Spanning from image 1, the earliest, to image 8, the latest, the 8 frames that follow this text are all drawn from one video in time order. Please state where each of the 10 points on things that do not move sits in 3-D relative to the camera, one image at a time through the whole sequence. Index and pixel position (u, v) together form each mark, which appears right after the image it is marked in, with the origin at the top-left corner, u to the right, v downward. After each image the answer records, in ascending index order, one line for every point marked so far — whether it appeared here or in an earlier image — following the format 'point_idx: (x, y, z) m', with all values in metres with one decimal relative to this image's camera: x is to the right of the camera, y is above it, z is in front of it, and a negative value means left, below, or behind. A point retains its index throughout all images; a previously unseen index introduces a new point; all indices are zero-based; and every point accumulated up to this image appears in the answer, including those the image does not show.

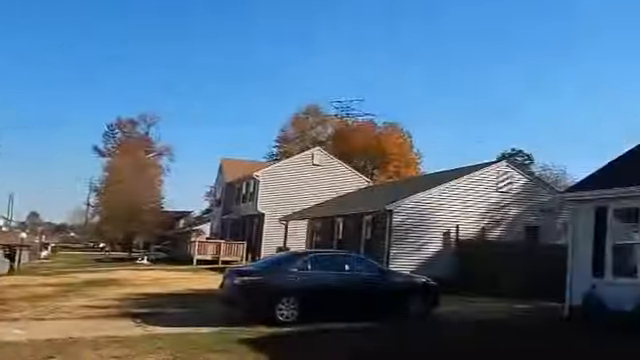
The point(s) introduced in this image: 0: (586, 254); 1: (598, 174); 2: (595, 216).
0: (+6.4, -1.6, +15.6) m
1: (+7.0, +0.2, +16.6) m
2: (+6.5, -0.7, +15.3) m
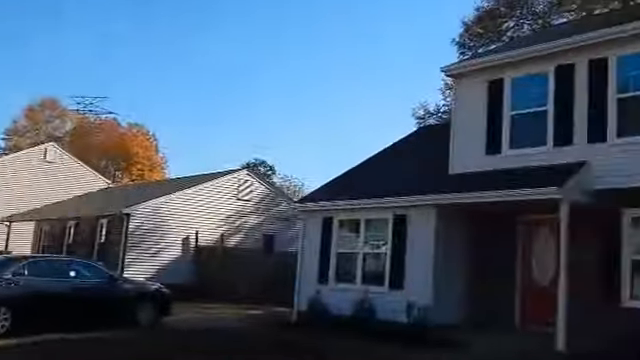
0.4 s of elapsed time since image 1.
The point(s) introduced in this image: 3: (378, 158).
0: (-0.2, -2.0, +16.6) m
1: (+0.2, -0.1, +17.8) m
2: (+0.1, -1.1, +16.4) m
3: (+1.7, +0.7, +18.2) m
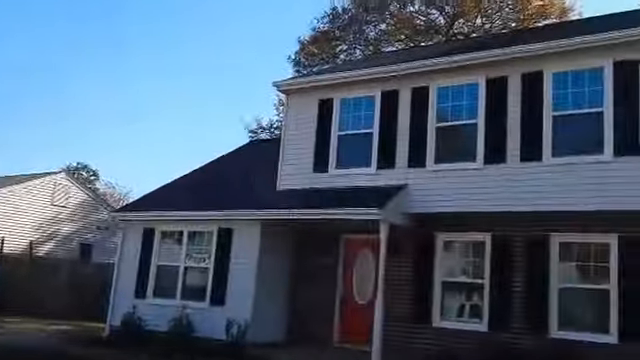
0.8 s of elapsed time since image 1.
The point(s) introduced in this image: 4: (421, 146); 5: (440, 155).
0: (-4.5, -2.2, +15.5) m
1: (-4.4, -0.4, +16.9) m
2: (-4.2, -1.3, +15.5) m
3: (-3.0, +0.3, +17.6) m
4: (+1.9, +0.6, +12.6) m
5: (+2.3, +0.5, +12.5) m
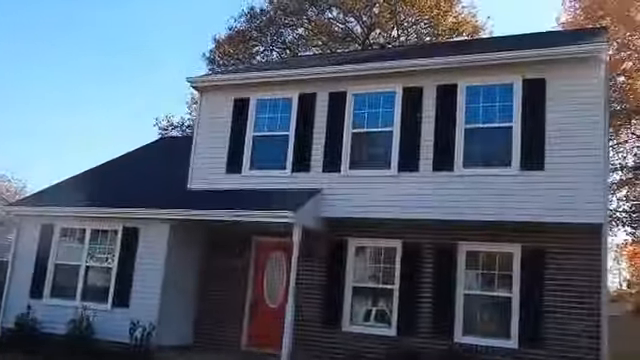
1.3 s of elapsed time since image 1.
0: (-6.6, -2.0, +14.7) m
1: (-6.5, -0.2, +16.0) m
2: (-6.2, -1.1, +14.6) m
3: (-5.3, +0.4, +17.0) m
4: (+0.3, +0.6, +12.7) m
5: (+0.7, +0.4, +12.5) m
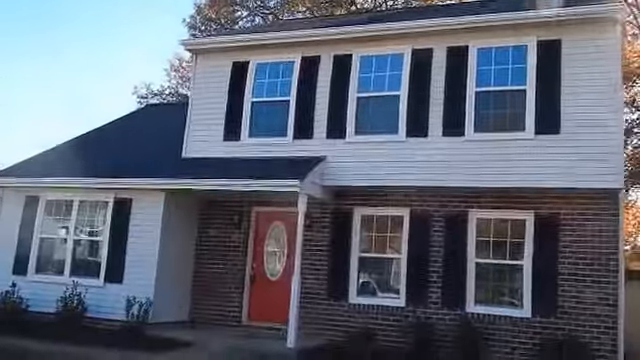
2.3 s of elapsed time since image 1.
0: (-6.6, -1.4, +14.0) m
1: (-6.6, +0.5, +15.2) m
2: (-6.2, -0.5, +13.9) m
3: (-5.4, +1.2, +16.2) m
4: (+0.4, +1.2, +12.1) m
5: (+0.7, +1.0, +12.0) m
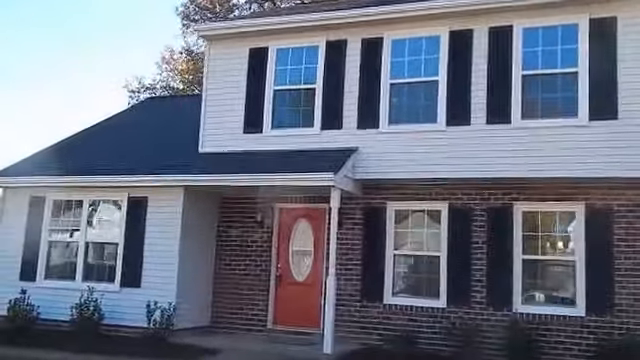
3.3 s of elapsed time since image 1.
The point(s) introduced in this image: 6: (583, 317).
0: (-6.0, -1.3, +13.0) m
1: (-6.1, +0.5, +14.2) m
2: (-5.7, -0.4, +13.0) m
3: (-4.9, +1.2, +15.3) m
4: (+0.9, +1.3, +11.3) m
5: (+1.3, +1.1, +11.2) m
6: (+4.0, -2.1, +10.0) m
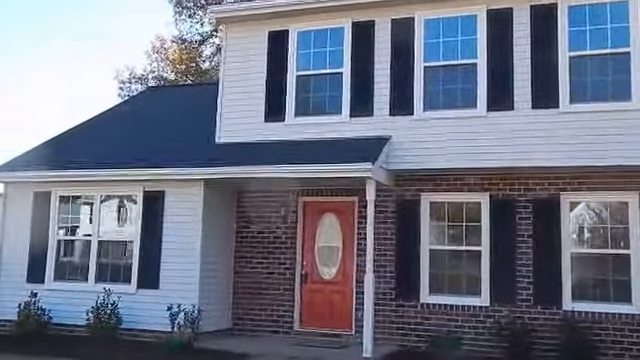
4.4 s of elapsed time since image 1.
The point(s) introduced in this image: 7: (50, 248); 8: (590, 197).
0: (-5.6, -1.2, +12.1) m
1: (-5.7, +0.6, +13.3) m
2: (-5.2, -0.4, +12.1) m
3: (-4.5, +1.4, +14.4) m
4: (+1.4, +1.4, +10.6) m
5: (+1.7, +1.3, +10.5) m
6: (+4.6, -1.9, +9.4) m
7: (-4.8, -1.2, +11.6) m
8: (+4.1, -0.2, +9.9) m
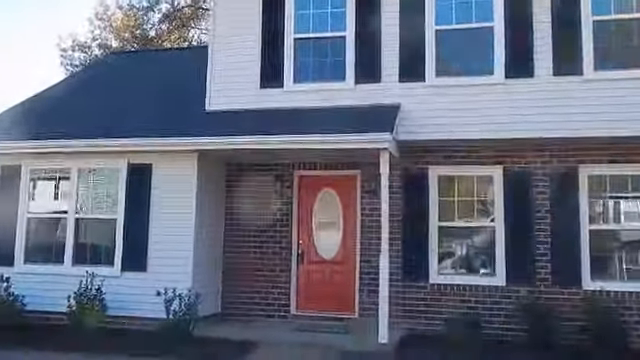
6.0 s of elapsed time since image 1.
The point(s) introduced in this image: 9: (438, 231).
0: (-5.6, -0.8, +10.8) m
1: (-5.9, +1.1, +11.9) m
2: (-5.3, +0.1, +10.8) m
3: (-4.8, +1.9, +13.1) m
4: (+1.4, +1.9, +9.8) m
5: (+1.8, +1.7, +9.8) m
6: (+4.7, -1.6, +9.1) m
7: (-4.8, -0.7, +10.3) m
8: (+4.2, +0.1, +9.4) m
9: (+1.8, -0.8, +10.0) m
